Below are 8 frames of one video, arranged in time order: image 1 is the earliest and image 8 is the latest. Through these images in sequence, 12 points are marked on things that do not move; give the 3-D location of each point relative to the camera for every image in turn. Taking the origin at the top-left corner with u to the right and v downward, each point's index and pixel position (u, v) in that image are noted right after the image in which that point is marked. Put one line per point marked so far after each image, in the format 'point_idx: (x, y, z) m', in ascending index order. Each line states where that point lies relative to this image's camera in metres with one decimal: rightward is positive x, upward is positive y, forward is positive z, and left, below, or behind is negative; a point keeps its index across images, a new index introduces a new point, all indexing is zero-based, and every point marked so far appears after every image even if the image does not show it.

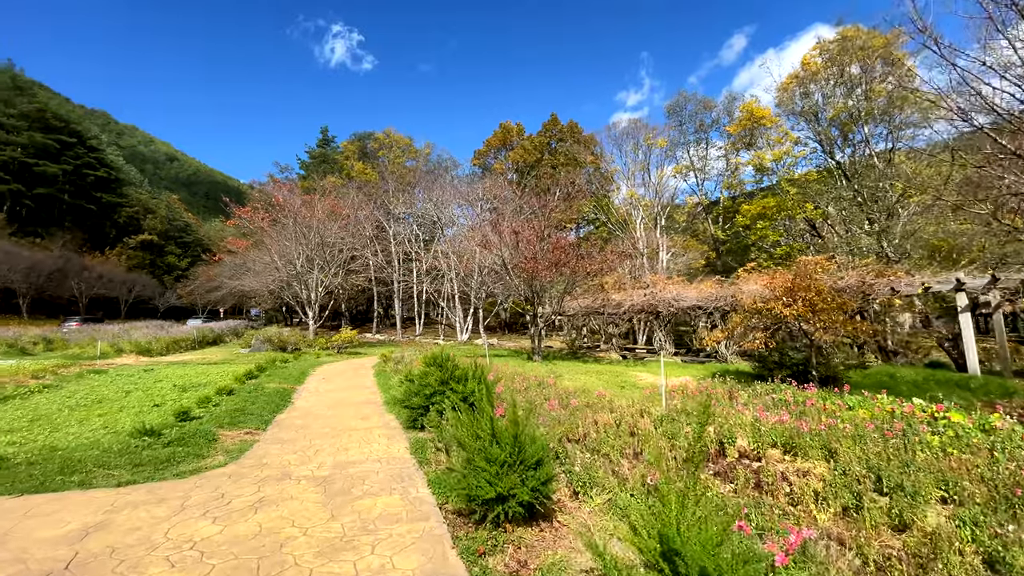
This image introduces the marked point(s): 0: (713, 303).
0: (+7.4, -0.5, +17.3) m
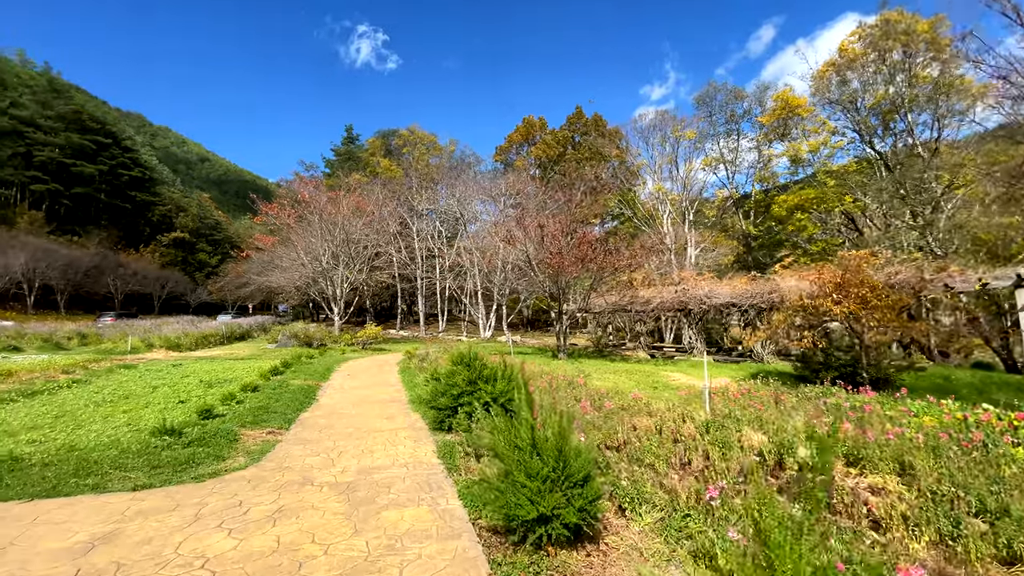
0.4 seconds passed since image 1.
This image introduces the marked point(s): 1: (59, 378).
0: (+8.3, -0.4, +16.6) m
1: (-10.8, -2.2, +11.4) m
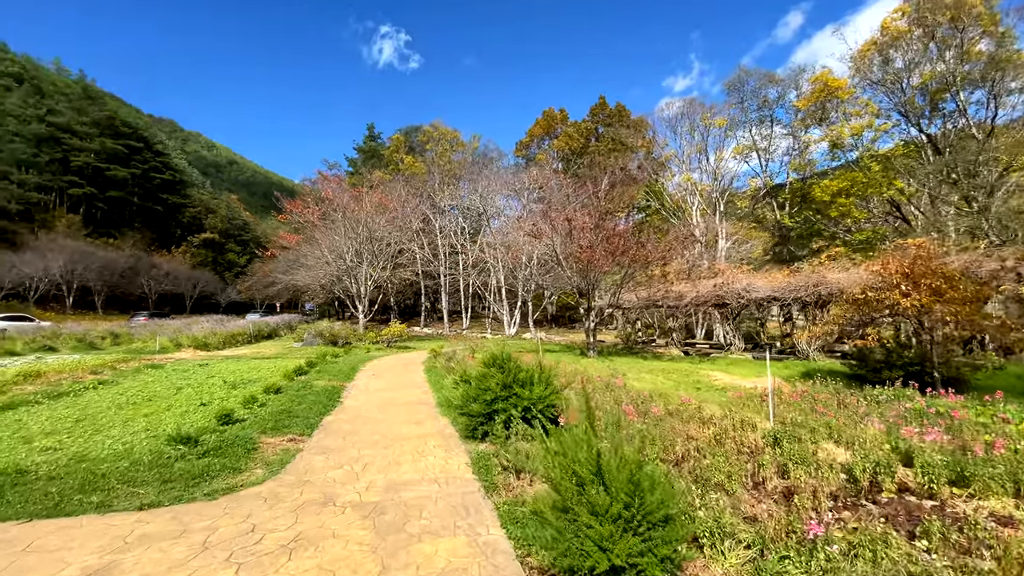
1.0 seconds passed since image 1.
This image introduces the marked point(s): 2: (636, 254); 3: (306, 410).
0: (+9.2, -0.2, +15.6) m
1: (-10.1, -2.2, +11.3) m
2: (+4.7, +1.3, +17.7) m
3: (-3.1, -1.9, +7.2) m
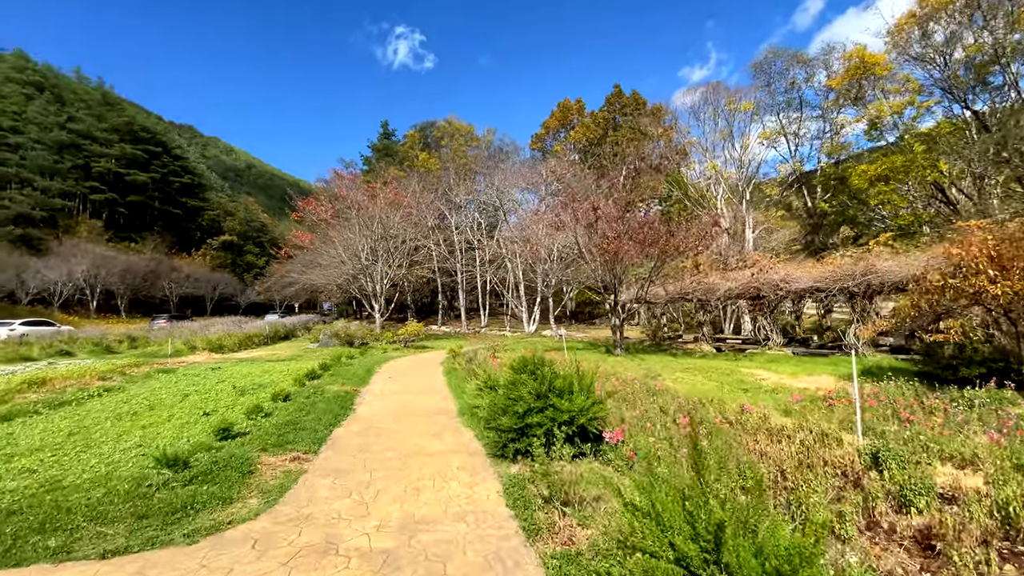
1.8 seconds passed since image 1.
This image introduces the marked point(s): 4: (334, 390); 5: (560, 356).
0: (+9.8, +0.2, +14.5) m
1: (-9.5, -2.2, +10.8) m
2: (+5.4, +1.5, +16.7) m
3: (-2.7, -1.8, +6.5) m
4: (-3.4, -1.9, +8.9) m
5: (+0.9, -1.3, +9.2) m
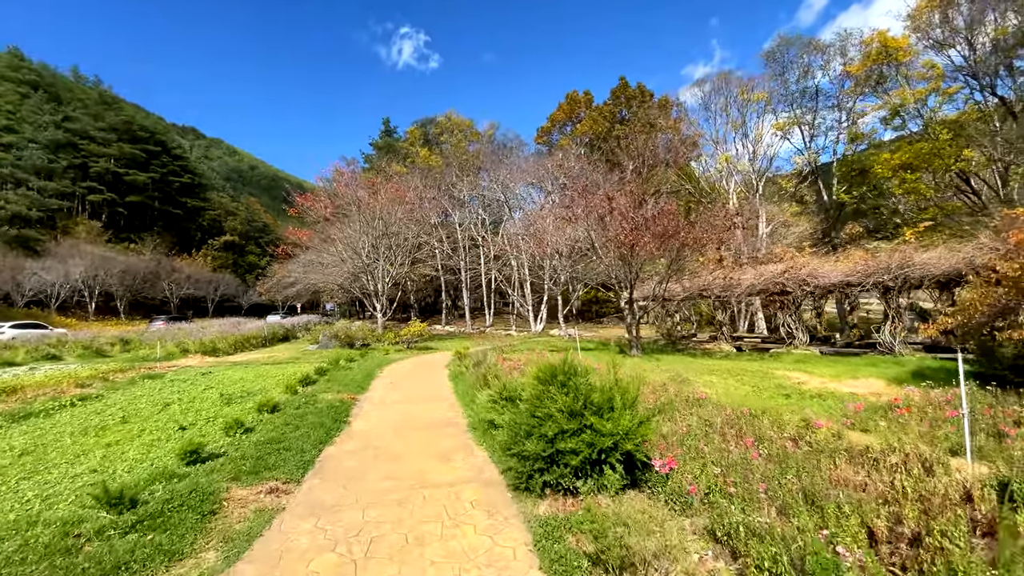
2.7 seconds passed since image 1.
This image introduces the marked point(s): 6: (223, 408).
0: (+10.1, +0.3, +13.5) m
1: (-9.3, -2.2, +10.0) m
2: (+5.7, +1.7, +15.7) m
3: (-2.5, -1.8, +5.6) m
4: (-3.1, -1.9, +8.1) m
5: (+1.1, -1.2, +8.3) m
6: (-4.8, -2.0, +7.8) m
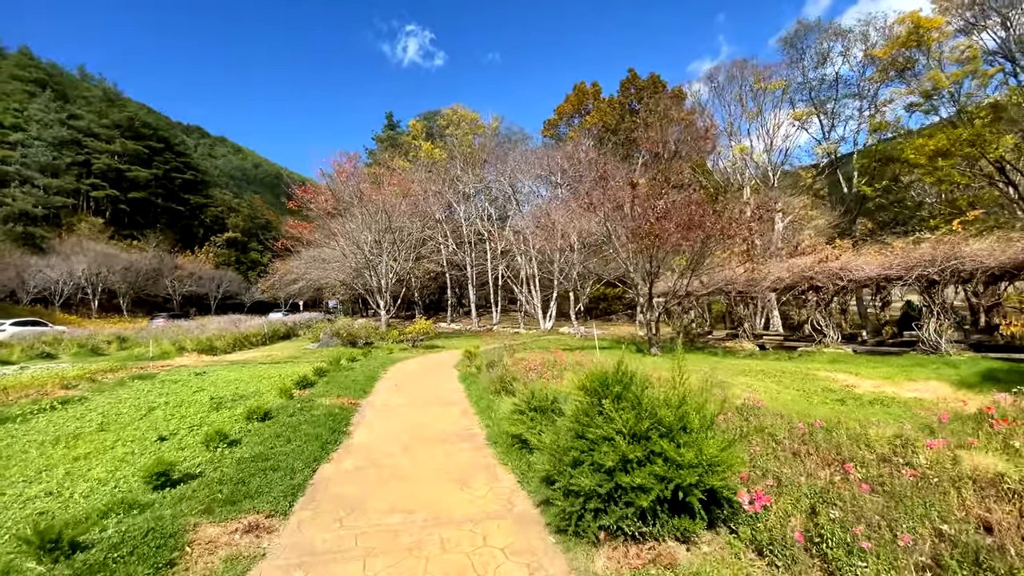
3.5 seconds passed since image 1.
0: (+10.4, +0.5, +12.6) m
1: (-9.0, -2.1, +9.2) m
2: (+6.0, +1.8, +14.8) m
3: (-2.2, -1.7, +4.8) m
4: (-2.8, -1.7, +7.2) m
5: (+1.4, -1.1, +7.4) m
6: (-4.5, -1.9, +7.0) m
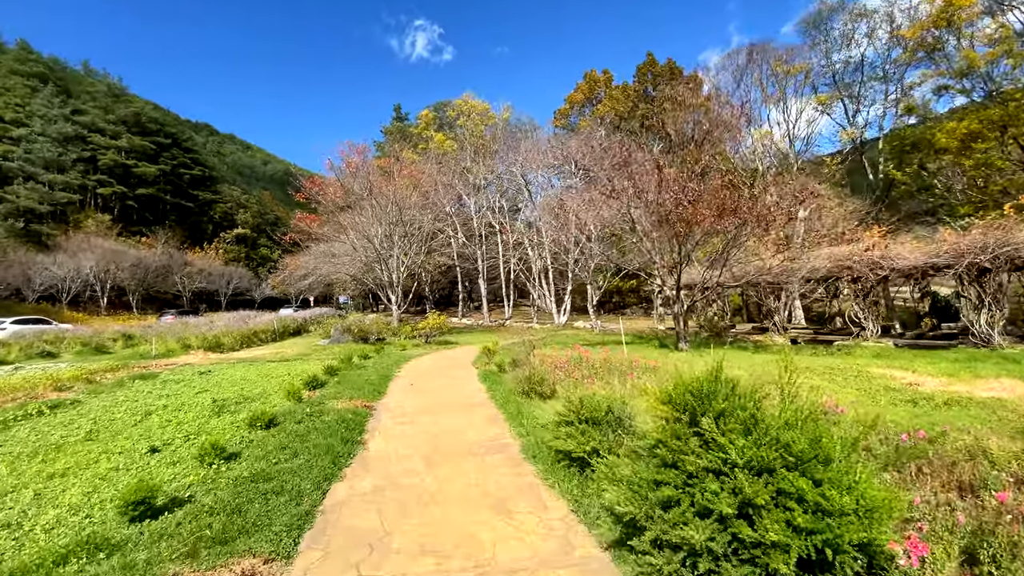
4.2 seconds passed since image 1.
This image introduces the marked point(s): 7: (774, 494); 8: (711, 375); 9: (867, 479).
0: (+10.9, +0.7, +11.6) m
1: (-8.5, -2.0, +8.7) m
2: (+6.5, +2.1, +14.0) m
3: (-1.8, -1.6, +4.1) m
4: (-2.4, -1.6, +6.6) m
5: (+1.9, -1.0, +6.7) m
6: (-4.0, -1.8, +6.4) m
7: (+1.1, -0.9, +2.1) m
8: (+1.0, -0.5, +2.5) m
9: (+1.6, -0.8, +2.2) m
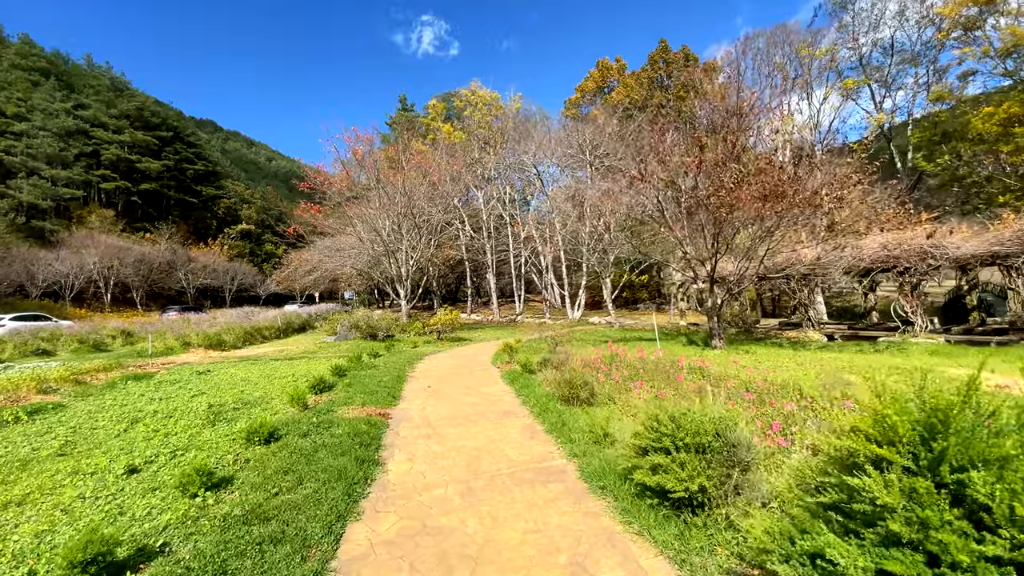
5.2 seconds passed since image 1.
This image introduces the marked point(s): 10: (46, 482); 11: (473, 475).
0: (+11.4, +0.9, +10.6) m
1: (-8.0, -1.9, +7.8) m
2: (+7.0, +2.3, +13.0) m
3: (-1.4, -1.5, +3.2) m
4: (-1.9, -1.5, +5.7) m
5: (+2.3, -0.8, +5.7) m
6: (-3.6, -1.7, +5.5) m
7: (+1.5, -0.8, +1.2) m
8: (+1.5, -0.4, +1.6) m
9: (+2.0, -0.7, +1.2) m
10: (-4.3, -1.8, +4.4) m
11: (-0.3, -1.5, +3.8) m
